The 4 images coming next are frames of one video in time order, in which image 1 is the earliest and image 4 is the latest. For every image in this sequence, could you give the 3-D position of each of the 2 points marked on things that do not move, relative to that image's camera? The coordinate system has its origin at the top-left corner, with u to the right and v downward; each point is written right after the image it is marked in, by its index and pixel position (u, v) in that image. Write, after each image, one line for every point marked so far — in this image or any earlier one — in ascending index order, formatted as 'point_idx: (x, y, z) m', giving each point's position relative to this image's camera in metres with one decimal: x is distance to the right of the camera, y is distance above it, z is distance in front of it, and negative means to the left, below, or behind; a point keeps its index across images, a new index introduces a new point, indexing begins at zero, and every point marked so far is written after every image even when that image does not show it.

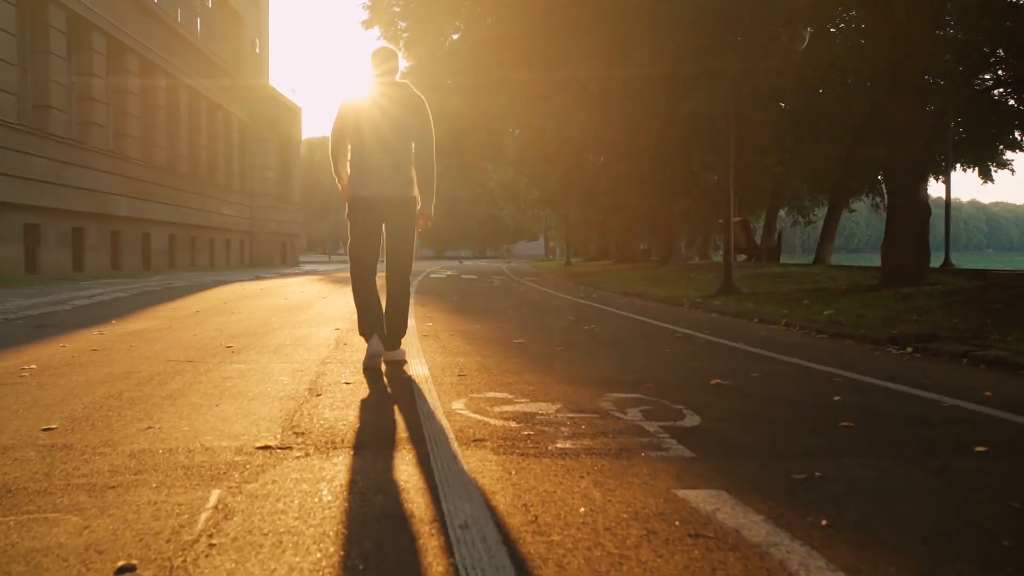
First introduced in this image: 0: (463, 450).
0: (-0.2, -0.8, +4.9) m
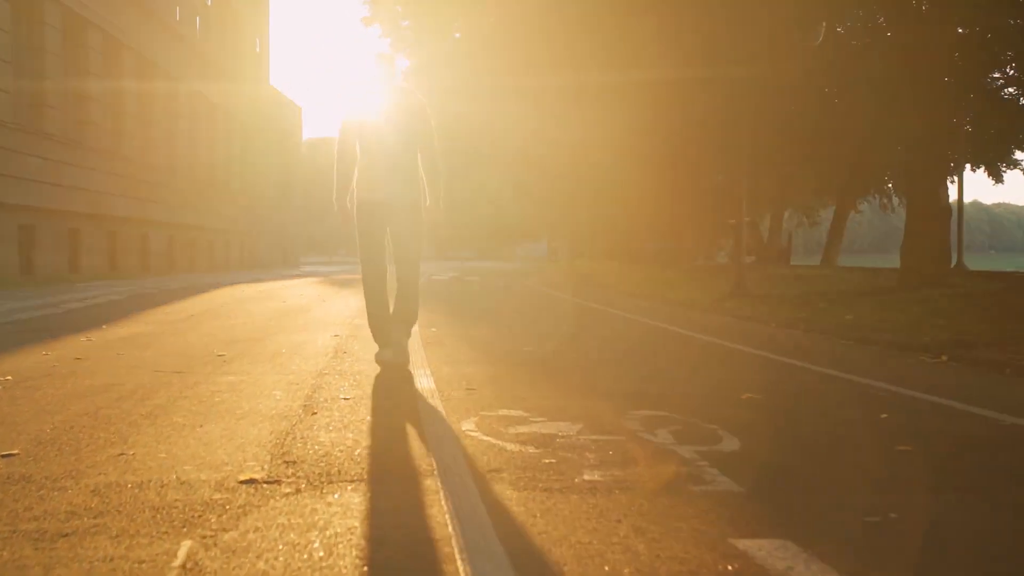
0: (-0.1, -0.8, +4.3) m
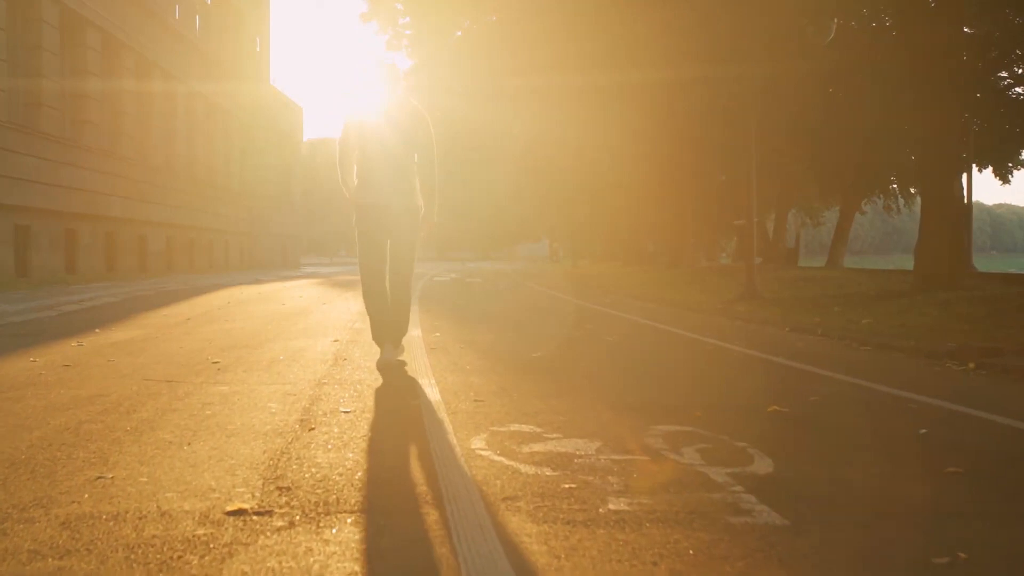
0: (-0.1, -0.8, +3.9) m
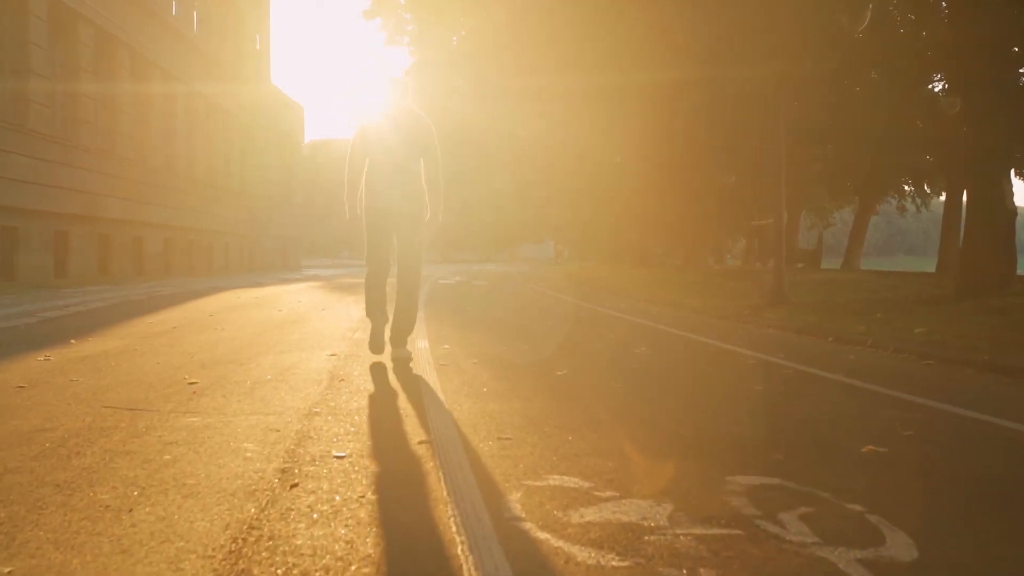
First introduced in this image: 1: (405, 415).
0: (+0.1, -0.9, +2.6) m
1: (-0.6, -0.8, +6.3) m
